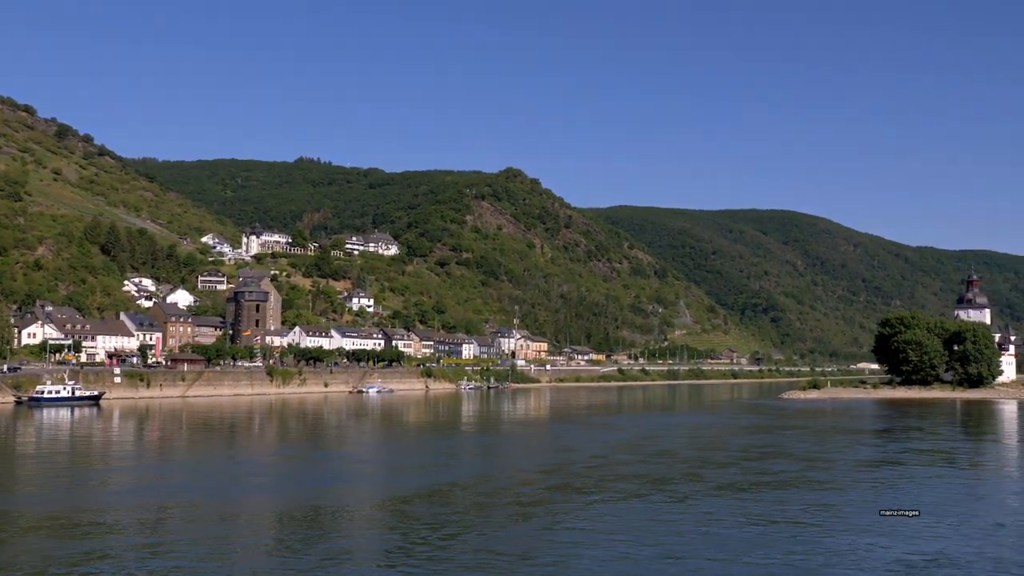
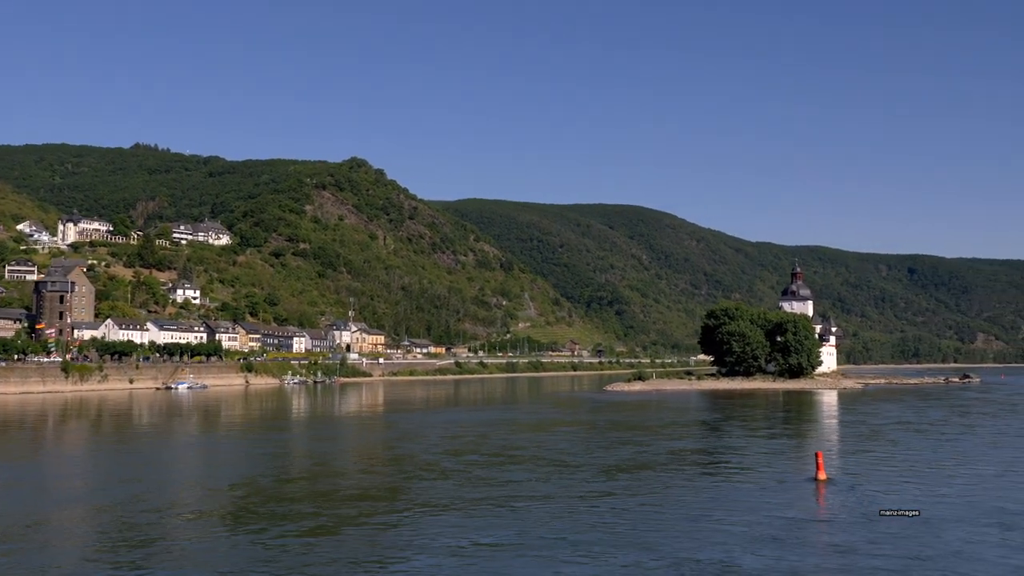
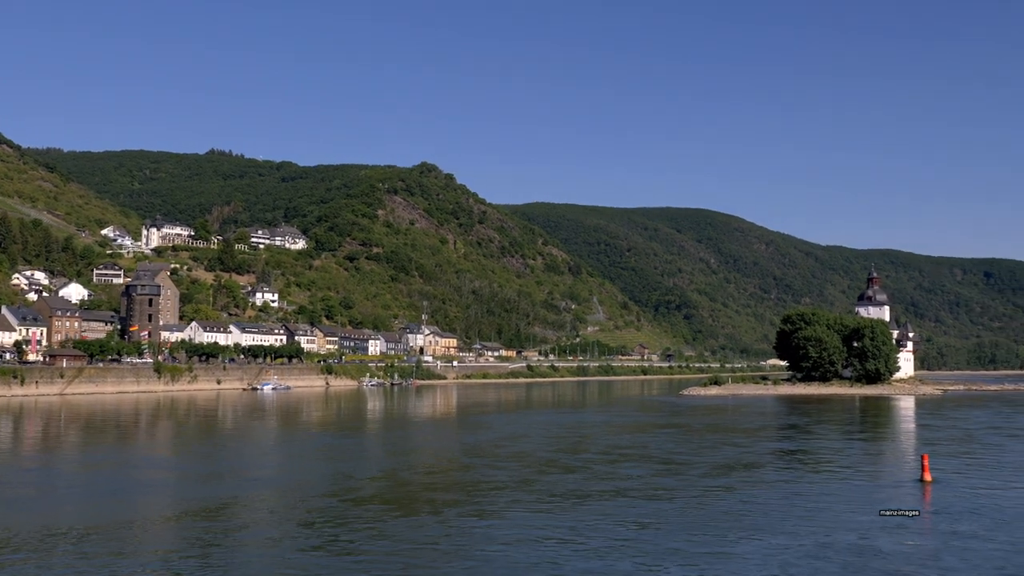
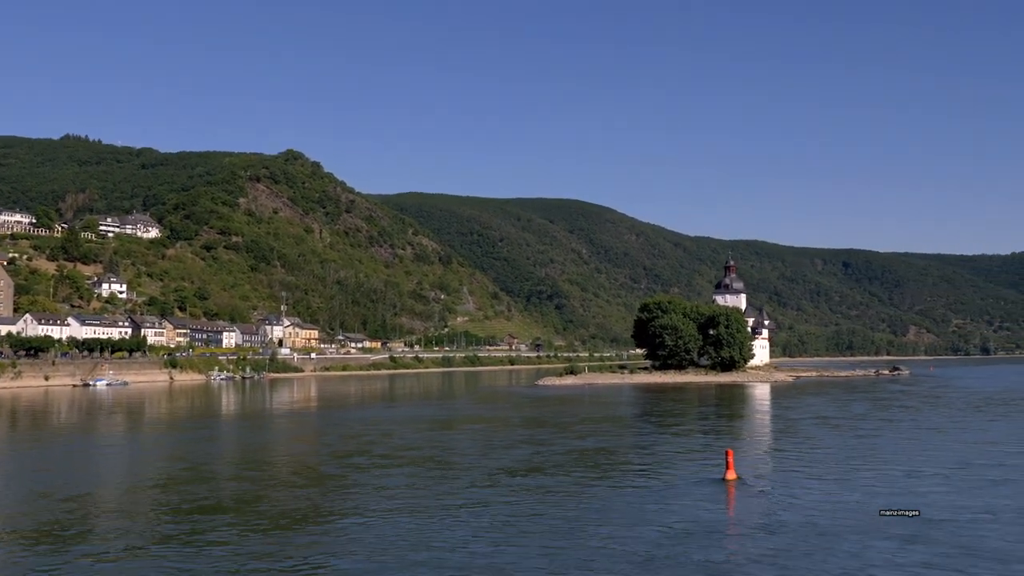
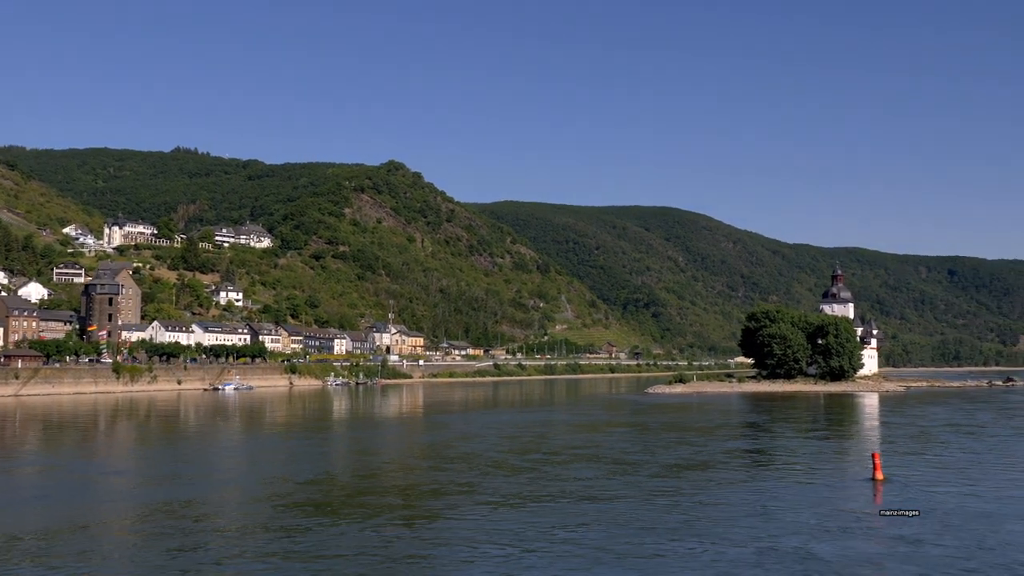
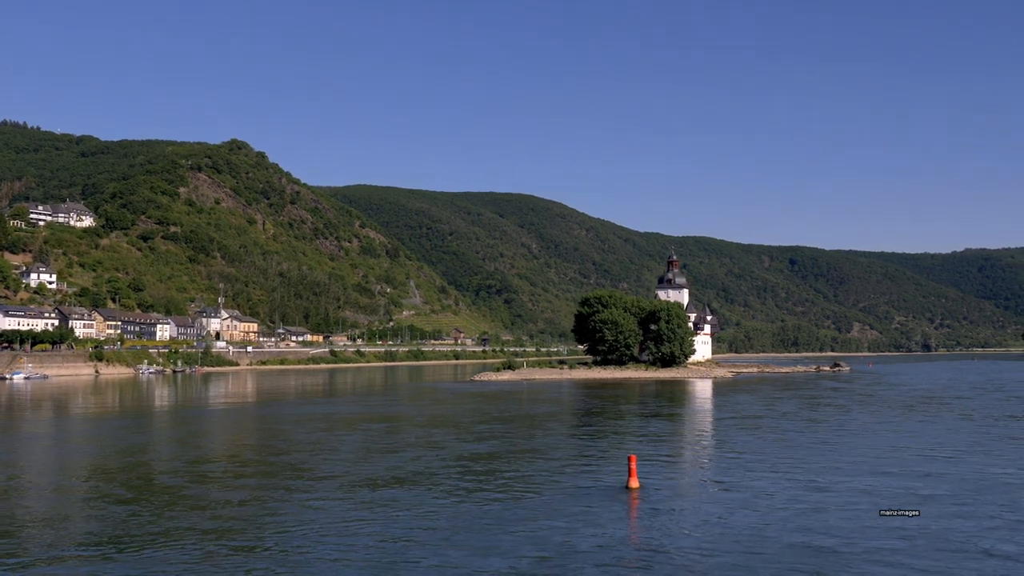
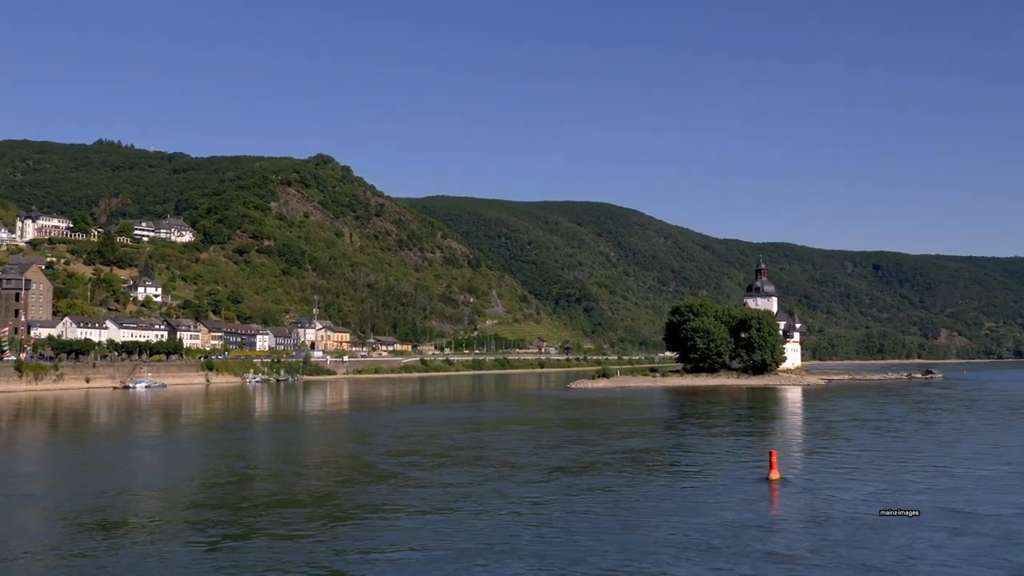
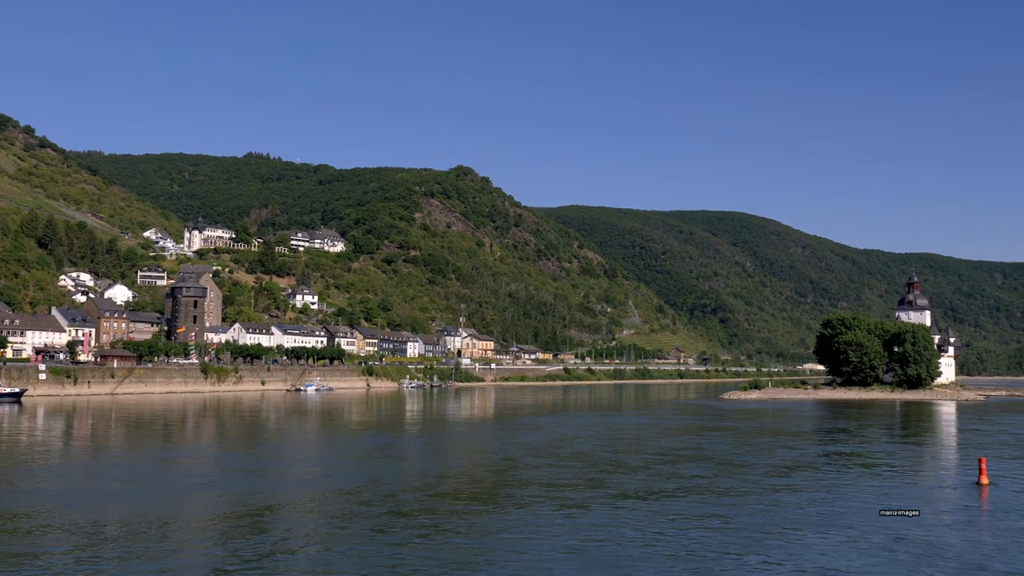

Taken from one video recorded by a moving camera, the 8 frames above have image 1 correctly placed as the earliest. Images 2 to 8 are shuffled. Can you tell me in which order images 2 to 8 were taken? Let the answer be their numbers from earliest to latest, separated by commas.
8, 3, 5, 2, 7, 4, 6
